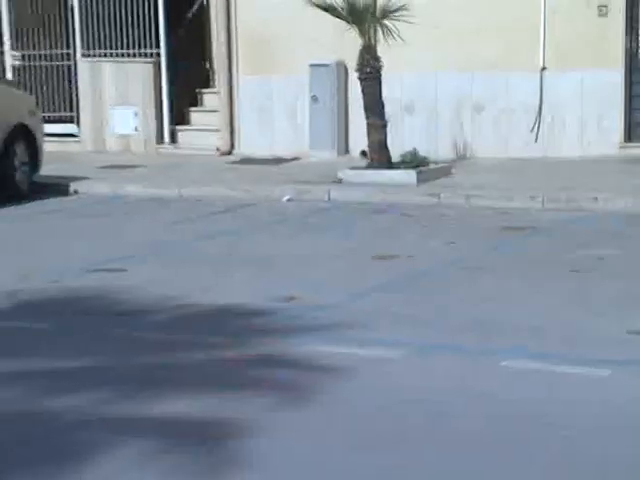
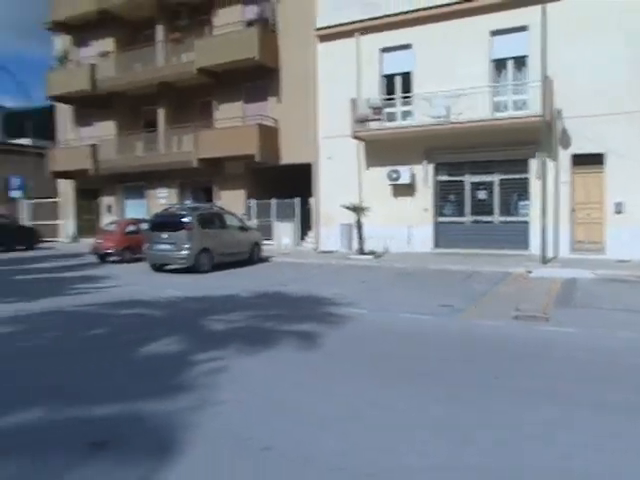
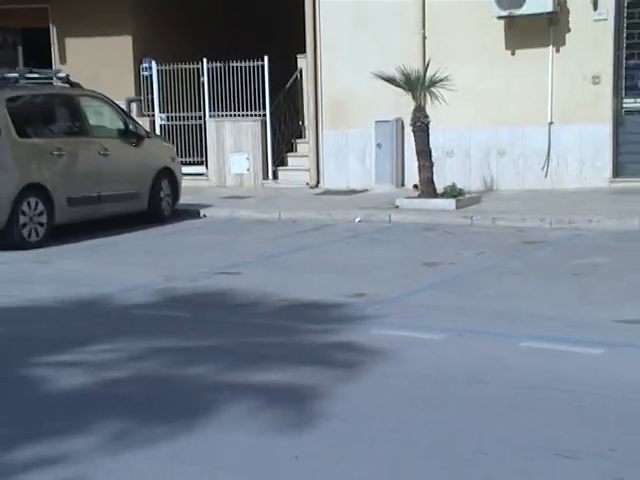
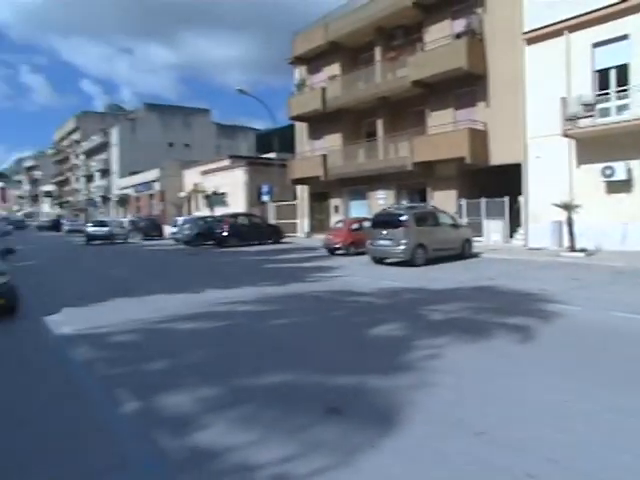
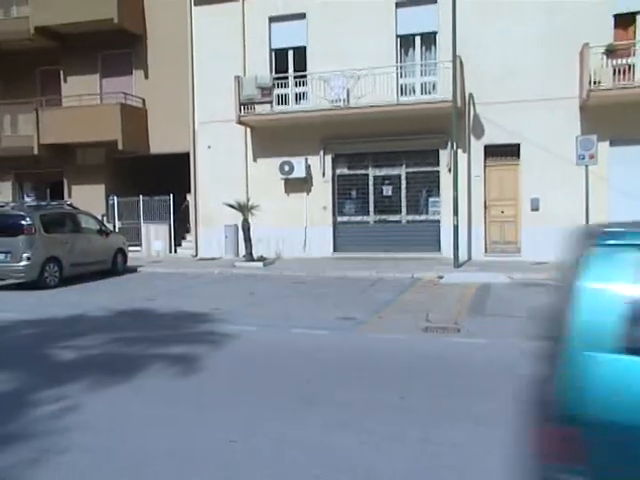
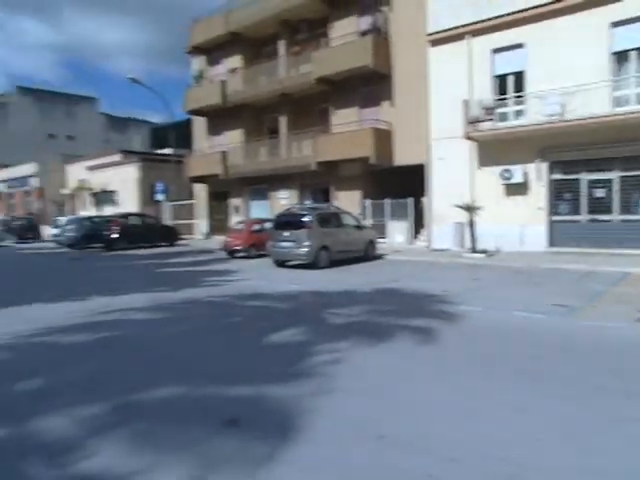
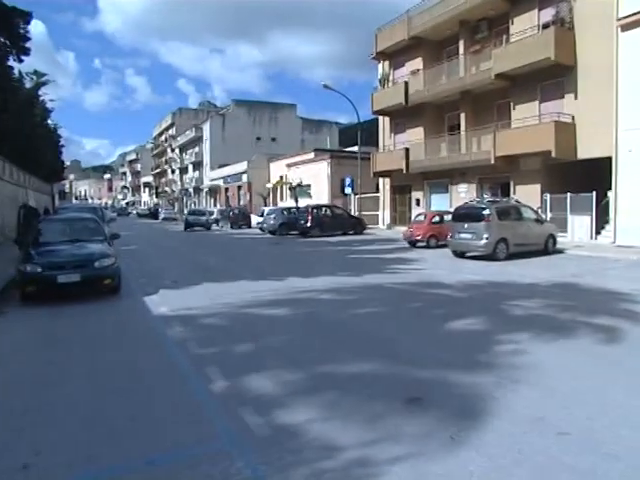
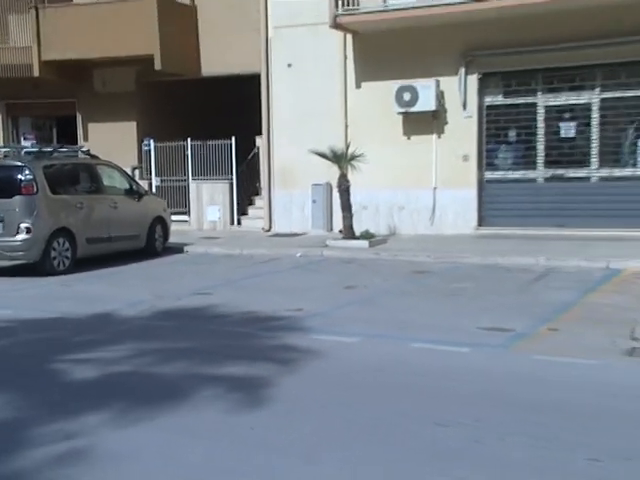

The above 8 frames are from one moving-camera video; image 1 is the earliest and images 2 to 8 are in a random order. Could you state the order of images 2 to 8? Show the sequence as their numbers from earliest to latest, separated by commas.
3, 8, 5, 2, 6, 4, 7
